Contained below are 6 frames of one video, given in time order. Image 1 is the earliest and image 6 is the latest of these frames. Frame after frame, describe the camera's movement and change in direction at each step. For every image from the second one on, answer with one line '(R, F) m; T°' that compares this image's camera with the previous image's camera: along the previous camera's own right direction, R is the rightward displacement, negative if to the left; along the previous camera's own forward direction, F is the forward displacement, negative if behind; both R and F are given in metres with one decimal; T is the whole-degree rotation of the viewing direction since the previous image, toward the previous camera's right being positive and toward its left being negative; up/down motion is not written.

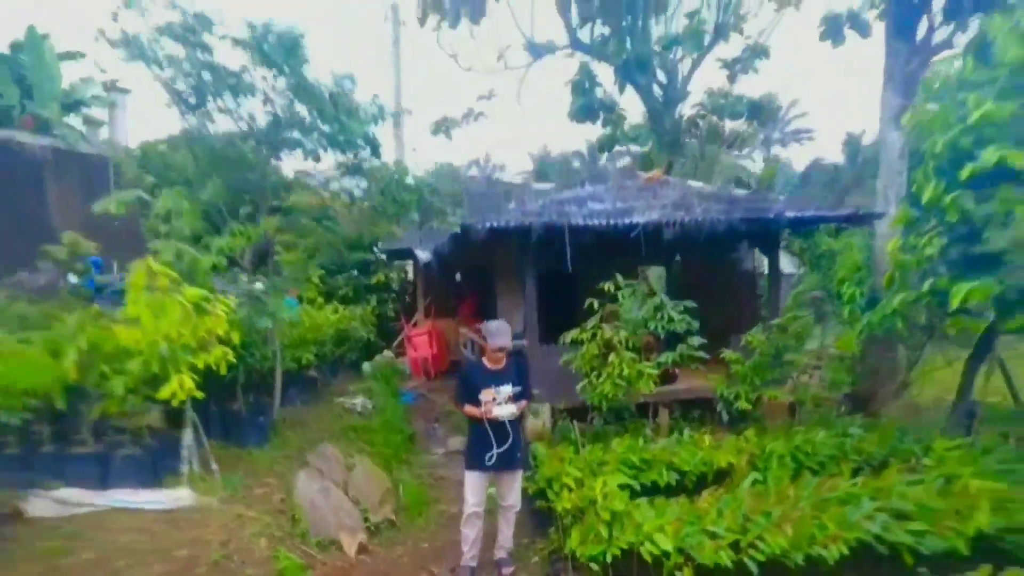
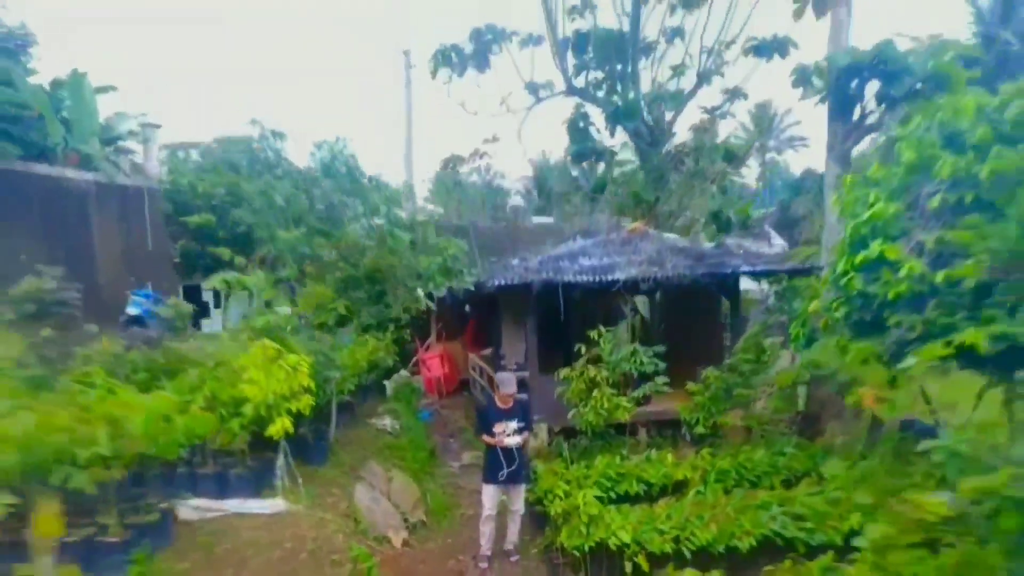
(0.0, -1.4) m; 0°
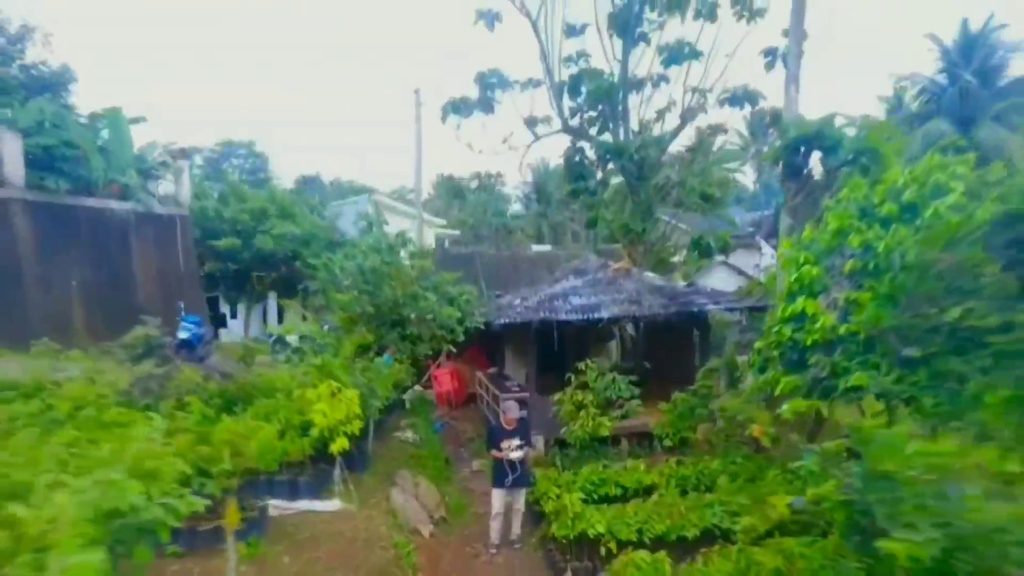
(0.0, -1.6) m; 0°
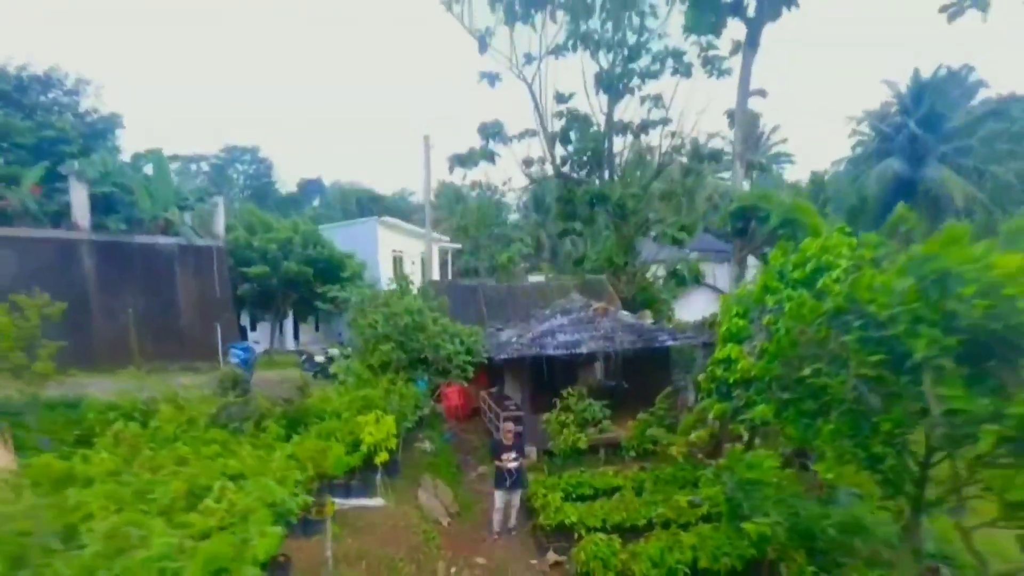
(0.0, -2.4) m; 0°
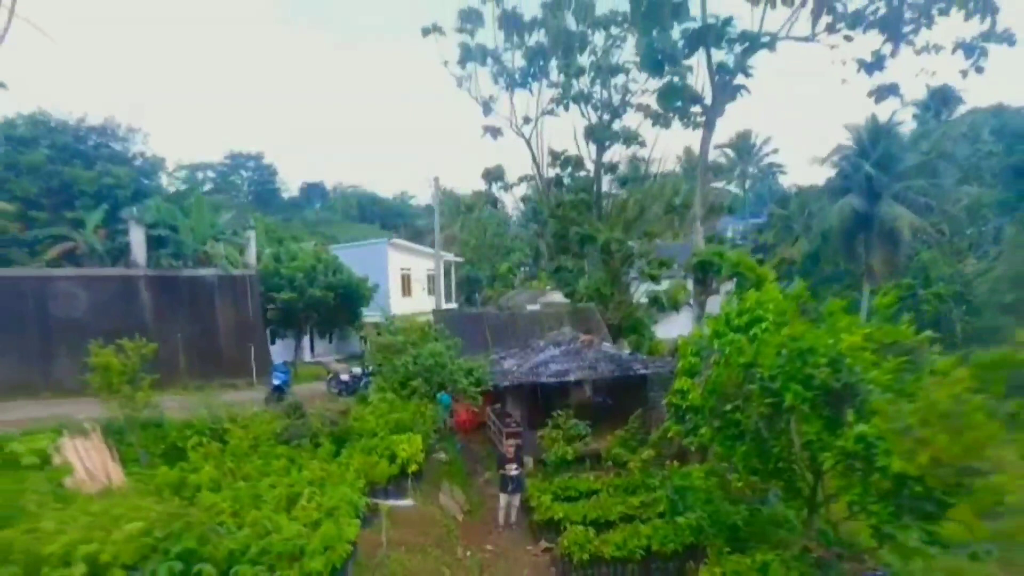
(0.0, -2.7) m; 0°
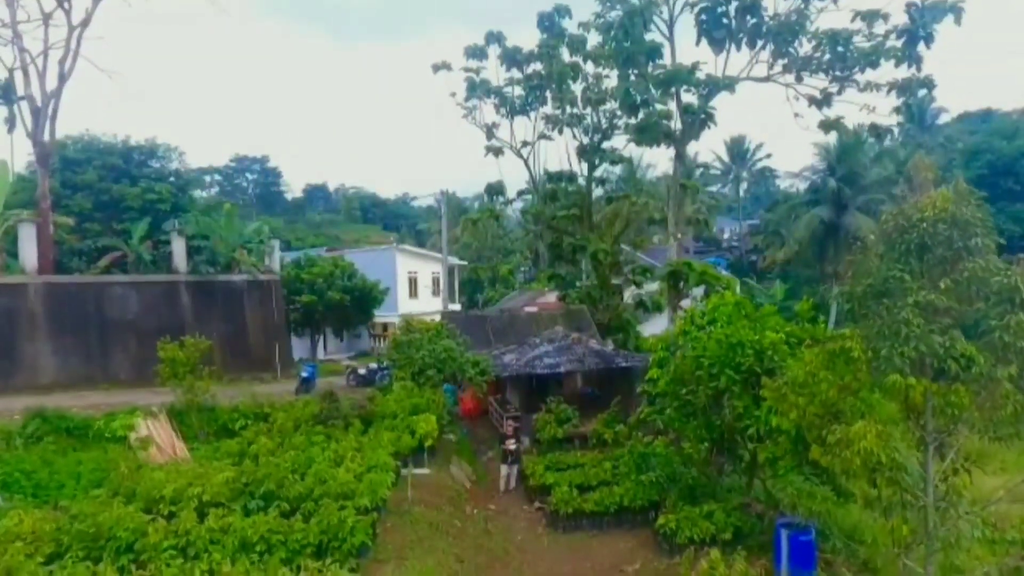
(0.0, -2.5) m; 0°
